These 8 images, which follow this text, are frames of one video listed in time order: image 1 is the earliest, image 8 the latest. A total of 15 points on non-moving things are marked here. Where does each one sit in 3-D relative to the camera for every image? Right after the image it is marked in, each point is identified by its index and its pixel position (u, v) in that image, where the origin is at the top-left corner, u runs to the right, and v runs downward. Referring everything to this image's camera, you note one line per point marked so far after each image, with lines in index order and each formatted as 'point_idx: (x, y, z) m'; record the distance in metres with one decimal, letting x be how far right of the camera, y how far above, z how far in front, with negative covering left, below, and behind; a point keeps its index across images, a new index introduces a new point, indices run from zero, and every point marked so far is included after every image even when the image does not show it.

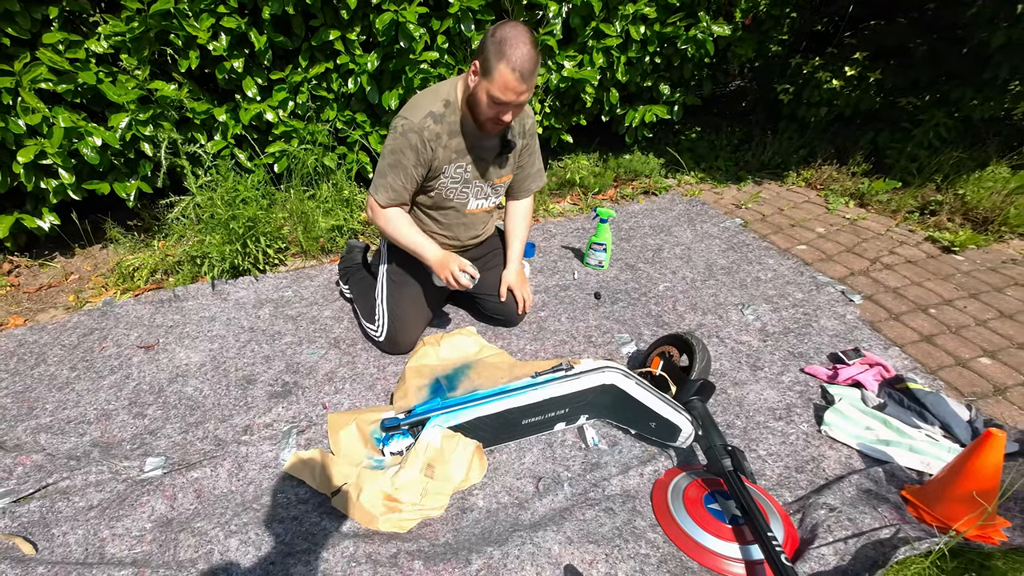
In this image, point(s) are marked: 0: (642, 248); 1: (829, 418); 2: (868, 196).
0: (+1.0, +0.3, +3.7) m
1: (+1.6, -0.7, +2.6) m
2: (+3.4, +0.9, +4.9) m
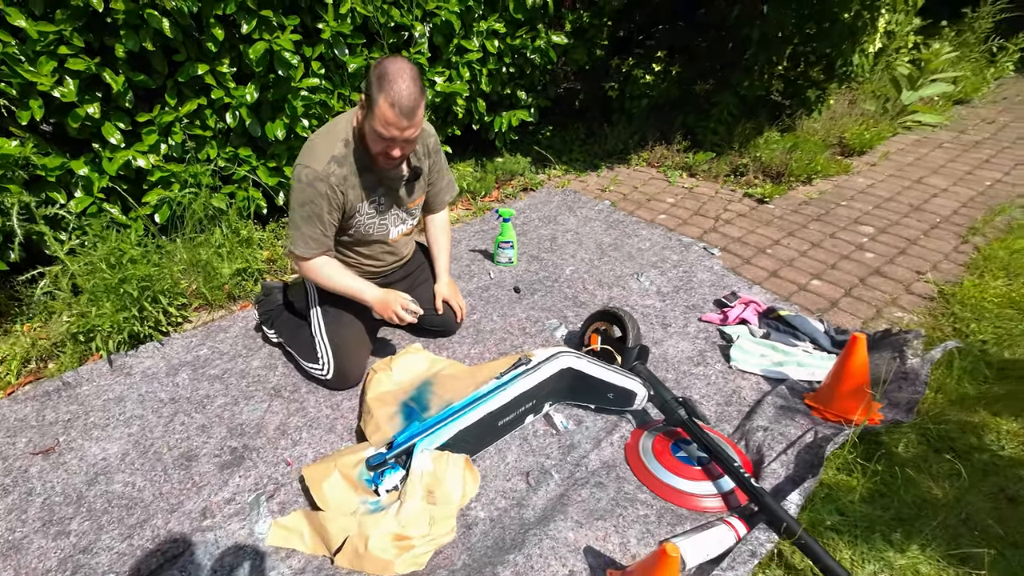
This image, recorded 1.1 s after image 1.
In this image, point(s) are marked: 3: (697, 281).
0: (+0.2, +0.4, +3.9) m
1: (+1.4, -0.4, +3.0) m
2: (+2.0, +1.4, +5.7) m
3: (+1.4, +0.1, +3.7) m
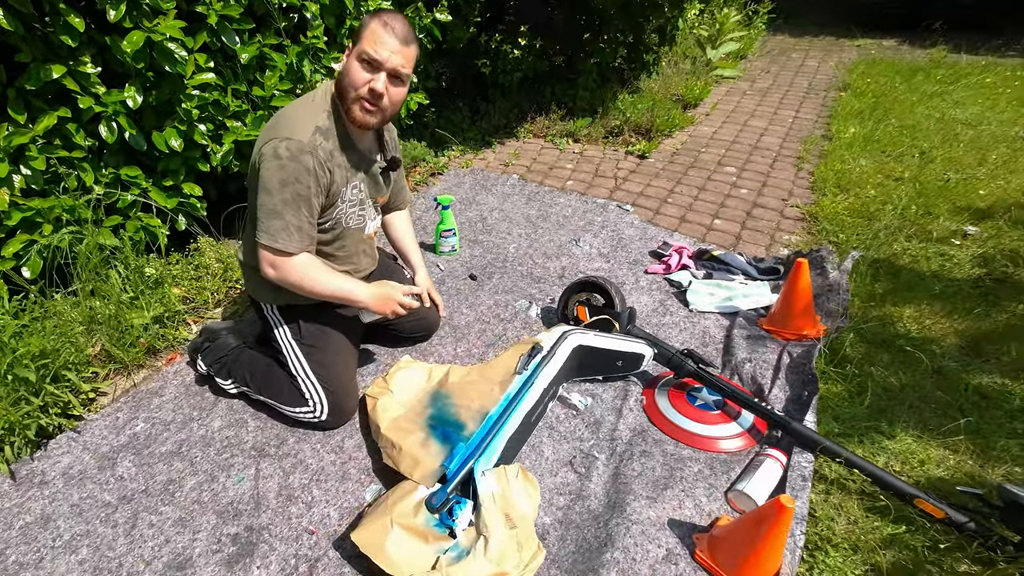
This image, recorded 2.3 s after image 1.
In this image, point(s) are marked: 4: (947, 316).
0: (-0.3, +0.5, +3.7) m
1: (+1.1, -0.1, +3.2) m
2: (+0.8, +1.8, +5.9) m
3: (+0.9, +0.4, +3.9) m
4: (+2.7, -0.2, +3.1) m
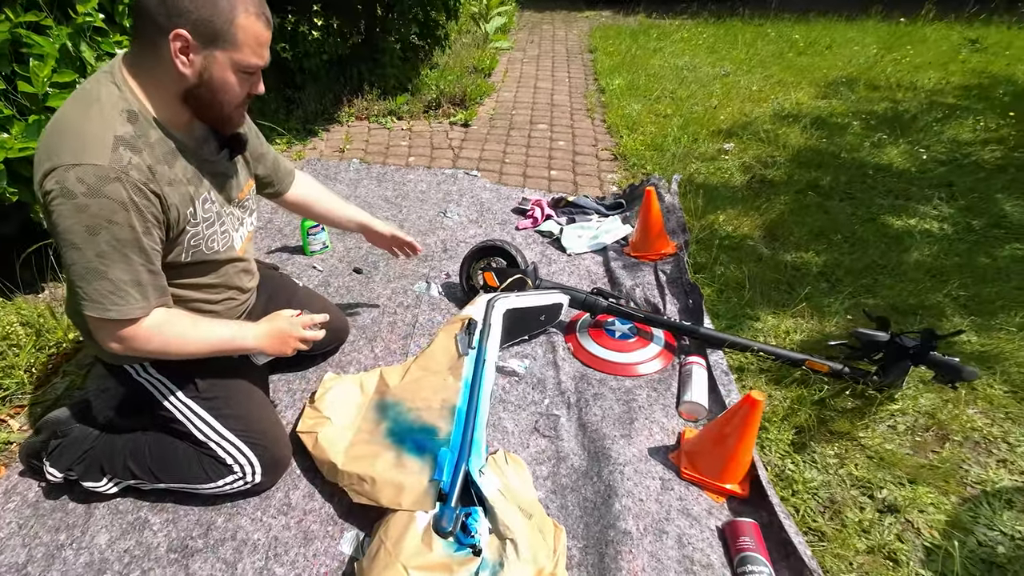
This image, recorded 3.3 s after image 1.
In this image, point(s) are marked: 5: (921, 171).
0: (-1.3, +0.5, +3.3) m
1: (+0.4, +0.3, +3.4) m
2: (-1.3, +2.0, +5.6) m
3: (-0.2, +0.7, +3.9) m
4: (+1.8, +0.6, +3.8) m
5: (+3.8, +1.1, +4.7) m
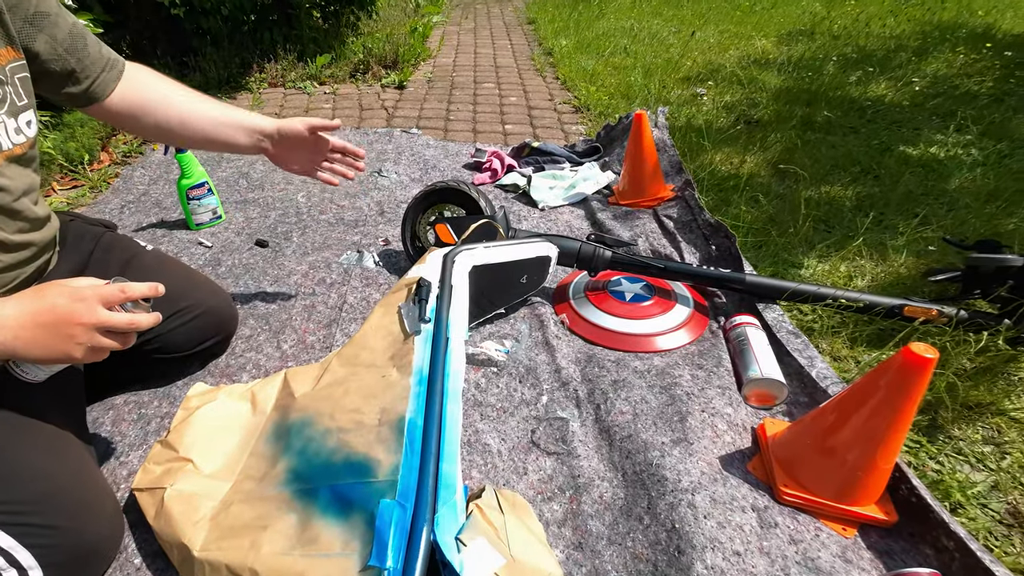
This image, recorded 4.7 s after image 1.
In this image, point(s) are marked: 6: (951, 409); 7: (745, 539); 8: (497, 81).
0: (-1.5, +0.6, +2.5) m
1: (+0.1, +0.5, +2.7) m
2: (-1.9, +2.1, +4.7) m
3: (-0.5, +0.8, +3.1) m
4: (+1.5, +0.9, +3.2) m
5: (+3.4, +1.5, +4.3) m
6: (+1.1, -0.3, +1.3) m
7: (+0.5, -0.5, +1.0) m
8: (-0.1, +2.3, +5.4) m
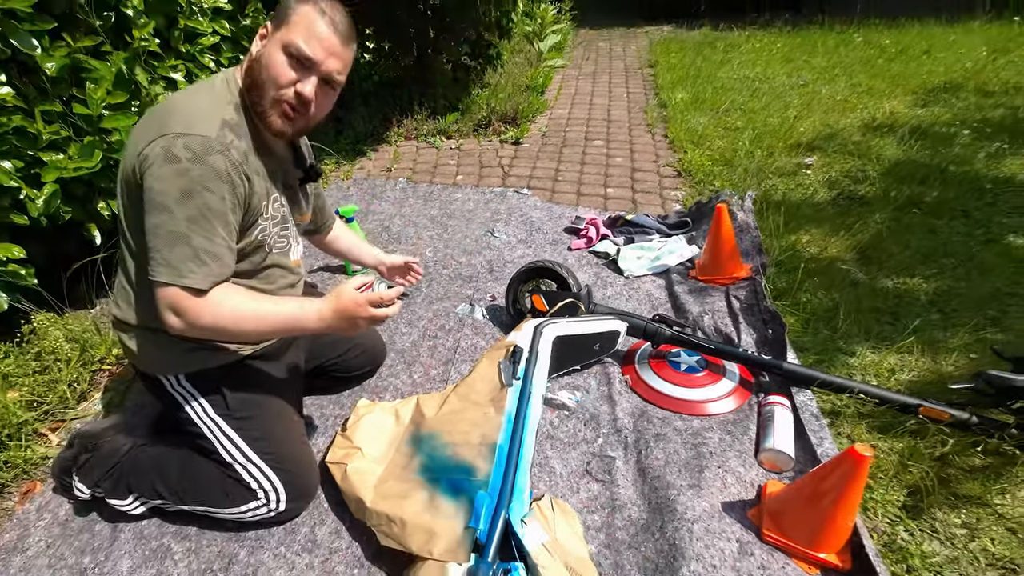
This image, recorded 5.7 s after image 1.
0: (-0.9, +0.3, +3.3) m
1: (+0.7, +0.1, +3.1) m
2: (-0.7, +1.8, +5.6) m
3: (+0.2, +0.5, +3.7) m
4: (+2.2, +0.4, +3.4) m
5: (+4.3, +0.8, +4.1) m
6: (+1.3, -0.6, +1.6) m
7: (+0.6, -0.8, +1.4) m
8: (+1.2, +1.8, +5.9) m
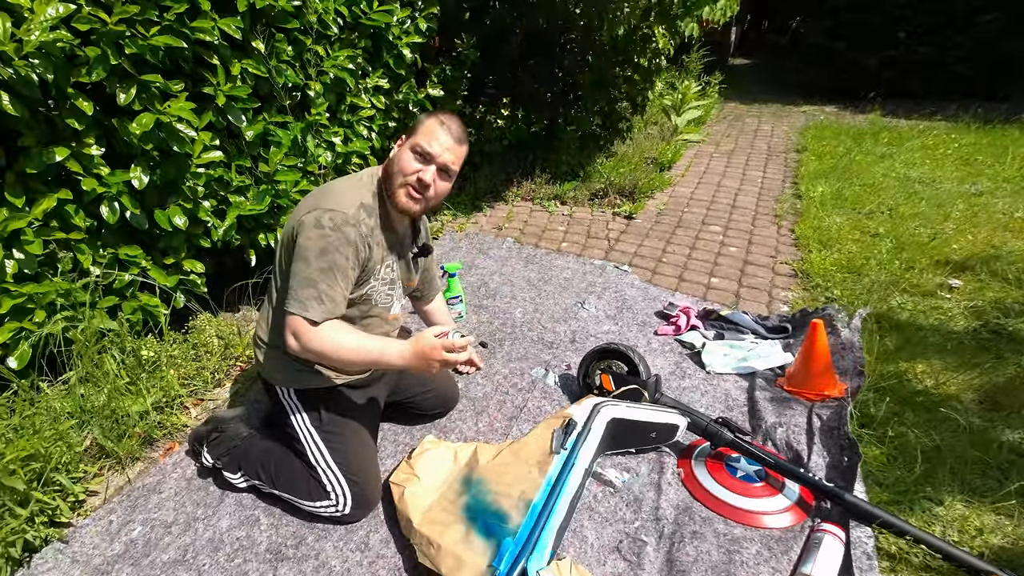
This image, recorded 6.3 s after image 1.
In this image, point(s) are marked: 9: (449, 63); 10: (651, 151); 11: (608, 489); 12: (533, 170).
0: (-0.3, 0.0, +3.7) m
1: (+1.2, -0.4, +3.2) m
2: (+0.7, +1.1, +6.0) m
3: (+0.9, -0.1, +3.9) m
4: (+2.8, -0.5, +3.1) m
5: (+5.0, -0.5, +3.4) m
6: (+1.4, -1.1, +1.4) m
7: (+0.6, -1.1, +1.5) m
8: (+2.5, +0.7, +5.9) m
9: (-0.7, +2.3, +5.1) m
10: (+2.1, +1.9, +7.3) m
11: (+0.4, -0.8, +2.1) m
12: (+0.3, +1.4, +6.4) m
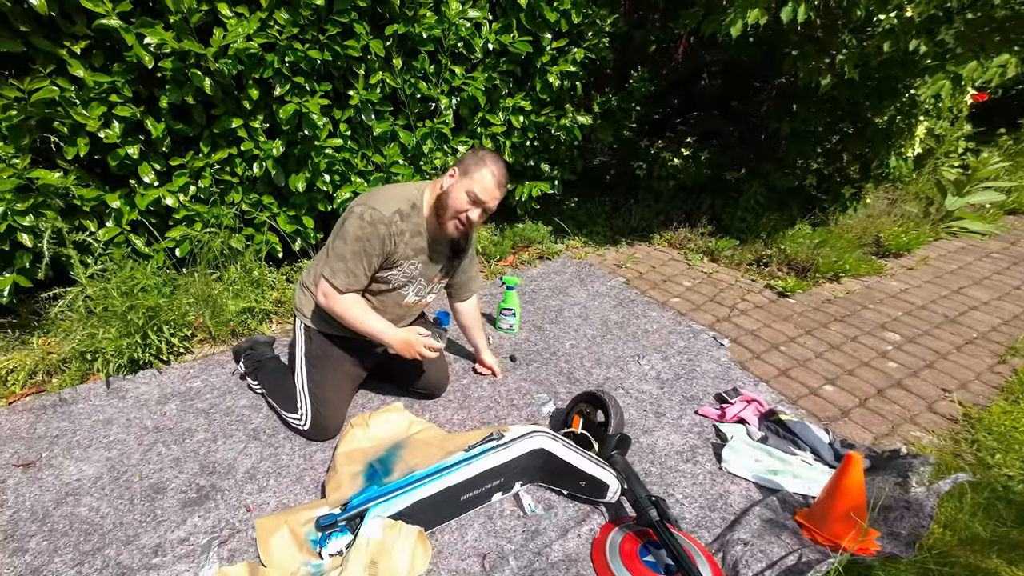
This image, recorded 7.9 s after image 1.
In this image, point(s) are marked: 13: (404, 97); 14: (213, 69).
0: (+0.3, -0.2, +4.0) m
1: (+1.3, -1.0, +2.9) m
2: (+2.3, +0.4, +5.7) m
3: (+1.4, -0.6, +3.7) m
4: (+2.6, -1.4, +2.3) m
5: (+4.7, -2.1, +1.7) m
6: (+0.5, -1.5, +1.3) m
7: (-0.1, -1.2, +1.6) m
8: (+3.8, -0.4, +5.0) m
9: (+1.1, +2.0, +5.4) m
10: (+4.3, +0.7, +6.3) m
11: (0.0, -1.0, +2.3) m
12: (+2.2, +0.8, +6.2) m
13: (-0.6, +1.2, +3.3) m
14: (-1.5, +1.1, +2.7) m
